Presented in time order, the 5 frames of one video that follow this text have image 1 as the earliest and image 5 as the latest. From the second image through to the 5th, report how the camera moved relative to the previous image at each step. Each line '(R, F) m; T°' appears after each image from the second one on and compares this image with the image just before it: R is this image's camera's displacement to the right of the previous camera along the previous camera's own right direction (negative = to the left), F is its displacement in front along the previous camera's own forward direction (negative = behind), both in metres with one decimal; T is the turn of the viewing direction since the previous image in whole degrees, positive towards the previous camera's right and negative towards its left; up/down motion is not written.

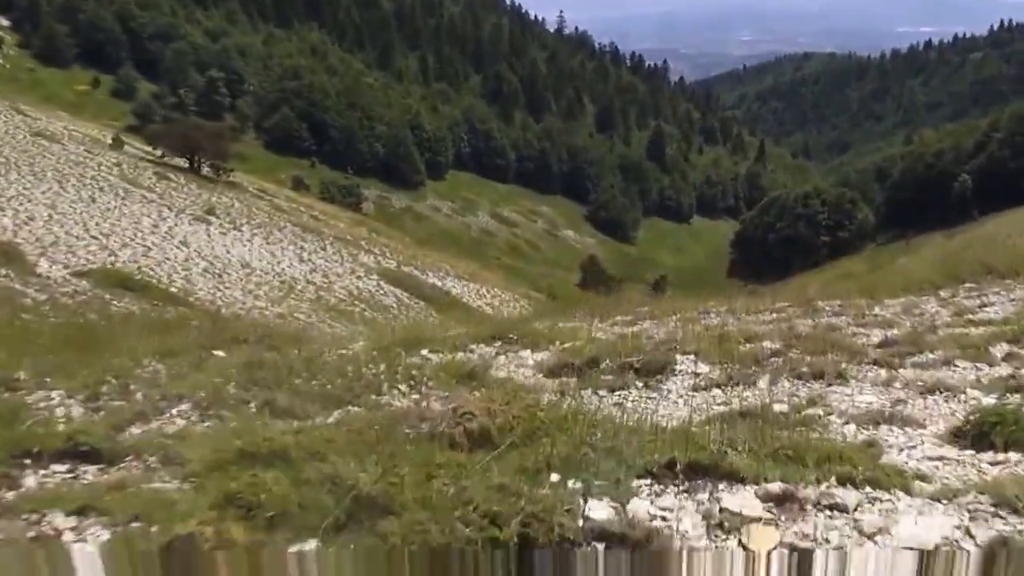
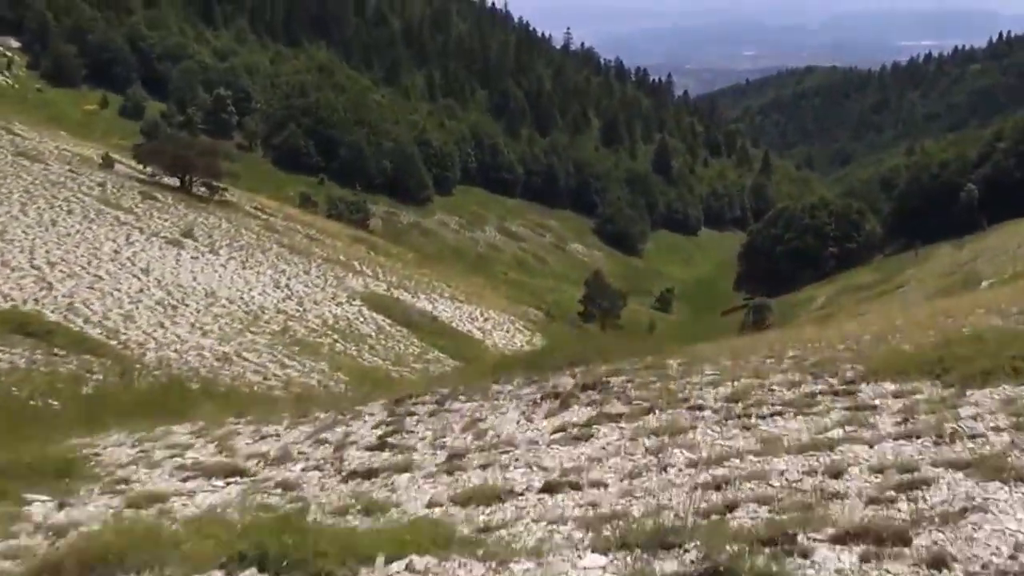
(+0.3, -0.9) m; 0°
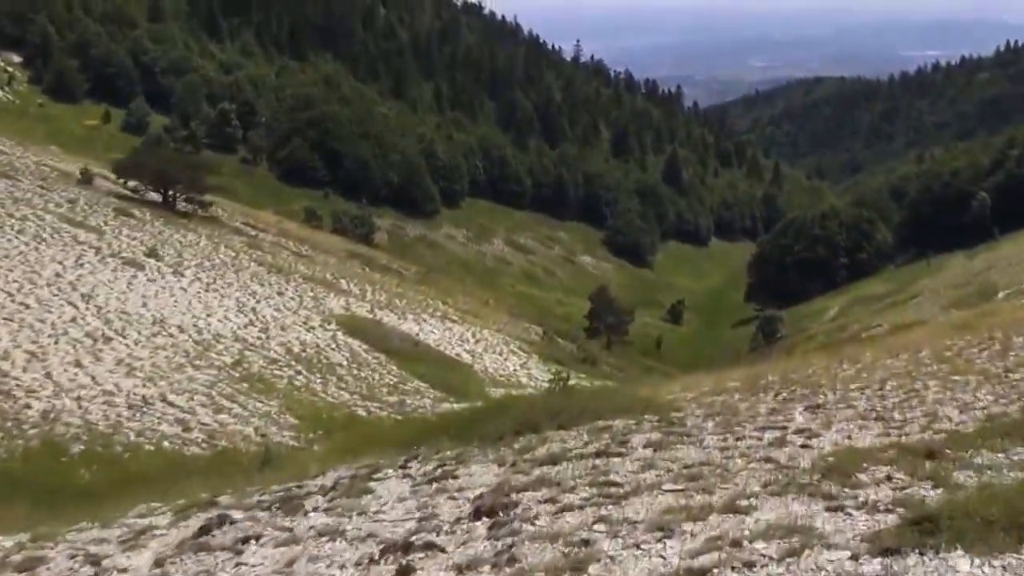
(+0.6, +2.7) m; -1°
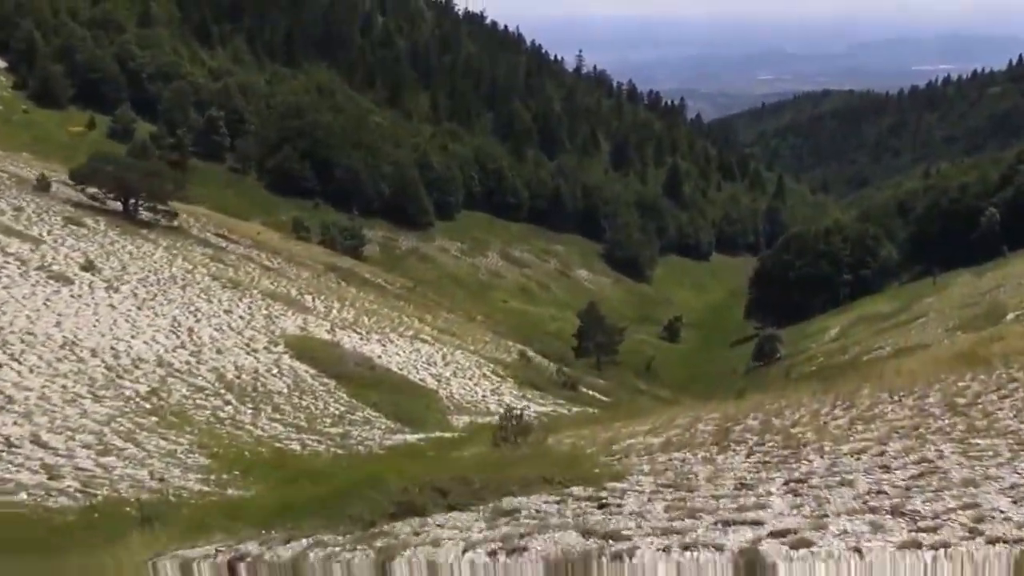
(+0.7, +3.0) m; 0°
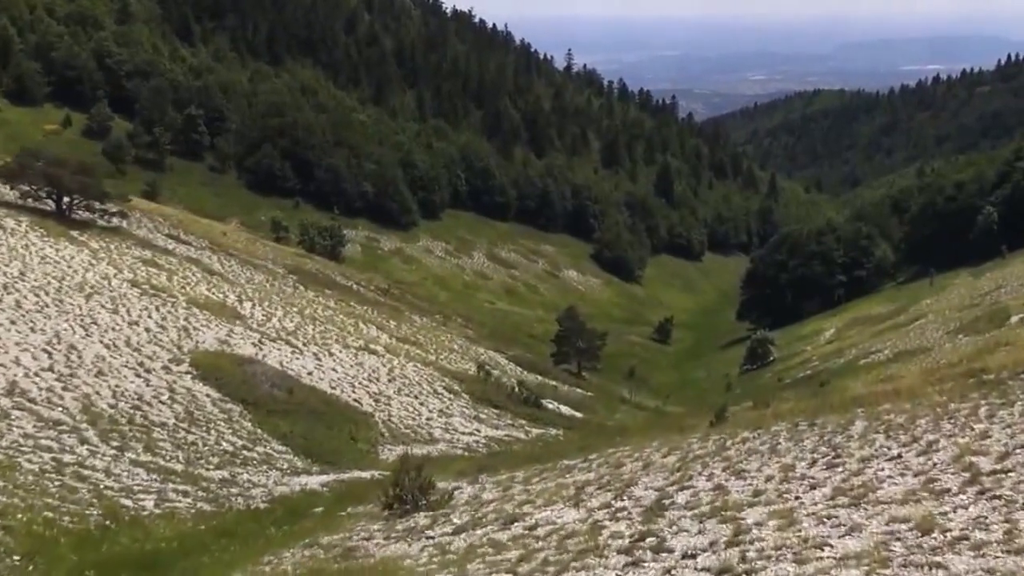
(+1.0, +4.1) m; 0°
